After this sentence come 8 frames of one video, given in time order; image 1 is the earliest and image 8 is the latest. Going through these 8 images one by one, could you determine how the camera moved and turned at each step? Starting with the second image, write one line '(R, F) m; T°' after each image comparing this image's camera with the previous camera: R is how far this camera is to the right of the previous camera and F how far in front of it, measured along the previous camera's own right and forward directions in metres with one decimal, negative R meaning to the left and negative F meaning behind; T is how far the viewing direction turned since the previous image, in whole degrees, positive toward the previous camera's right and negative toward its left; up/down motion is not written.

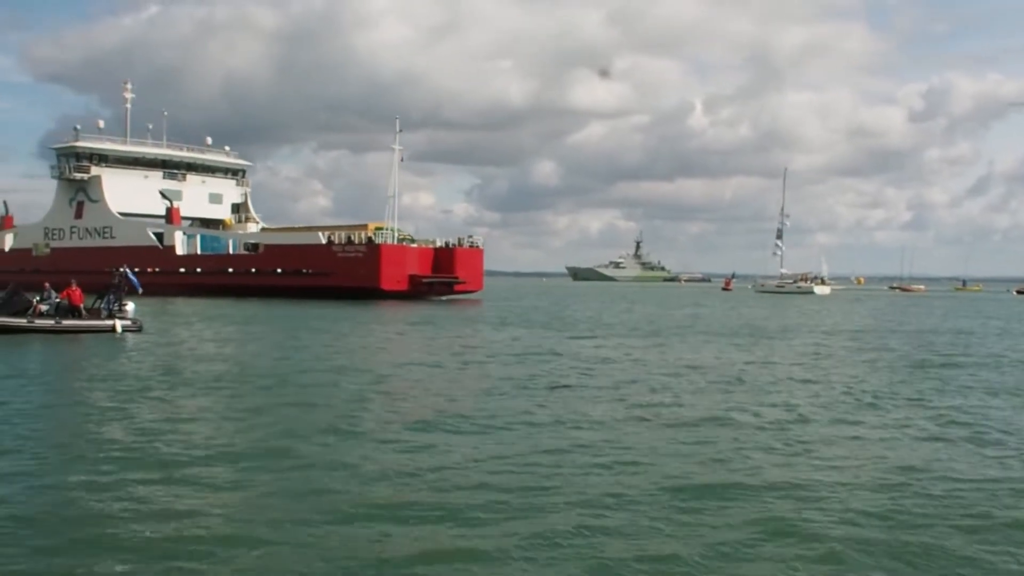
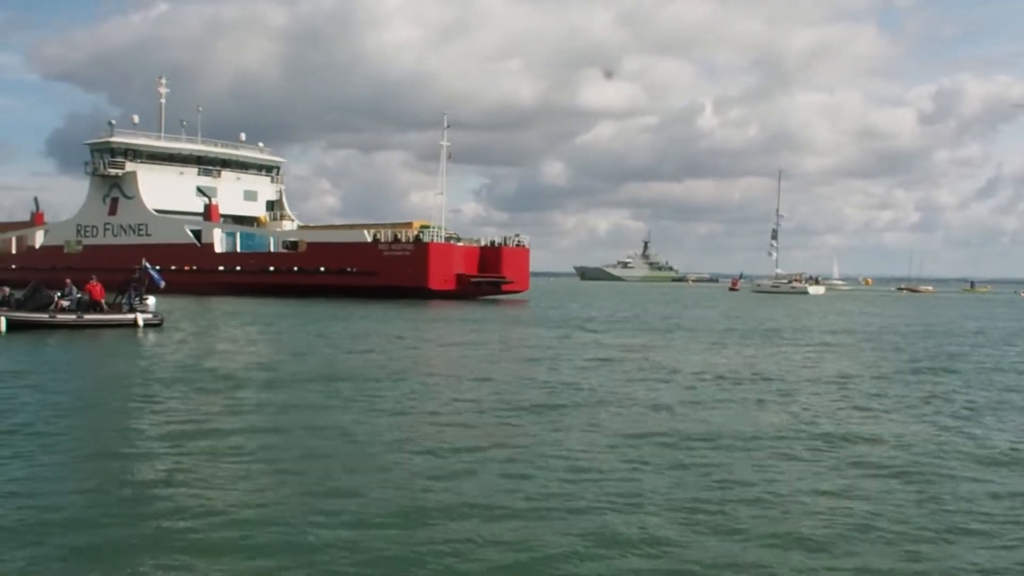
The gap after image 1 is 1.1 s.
(-0.7, +0.4) m; 0°
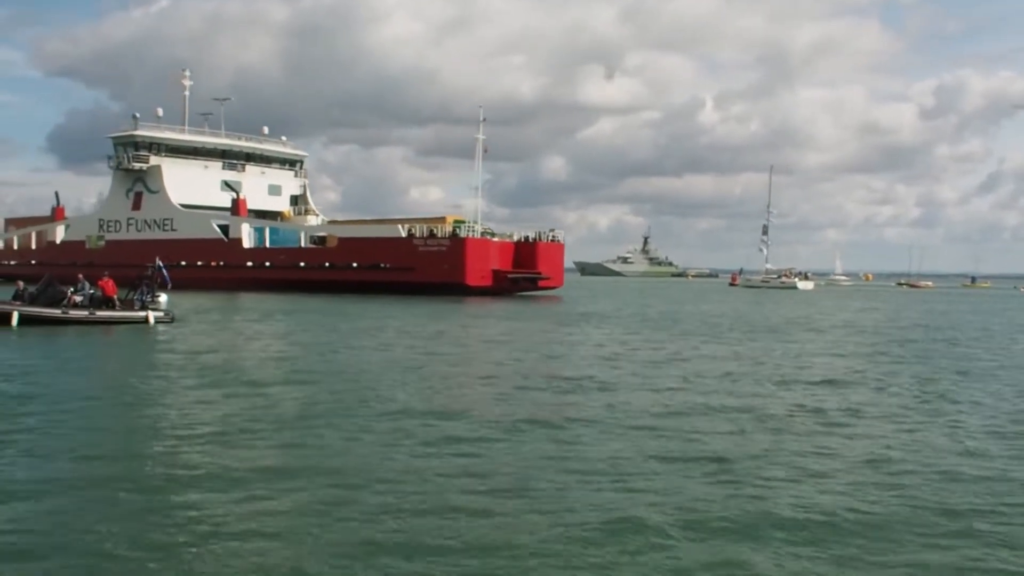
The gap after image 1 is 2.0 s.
(-0.6, +0.3) m; 0°
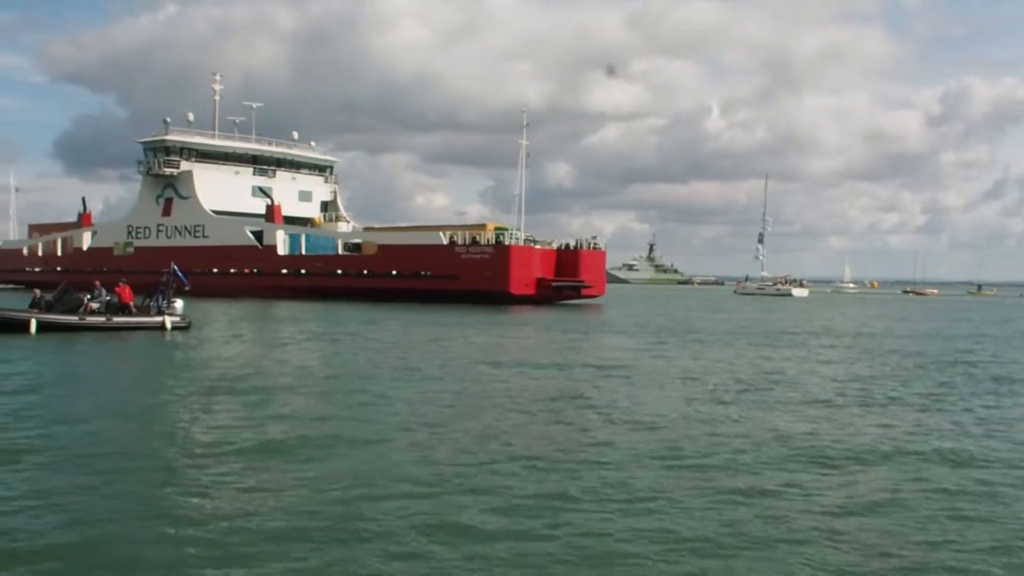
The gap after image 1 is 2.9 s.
(-0.6, +0.3) m; 0°
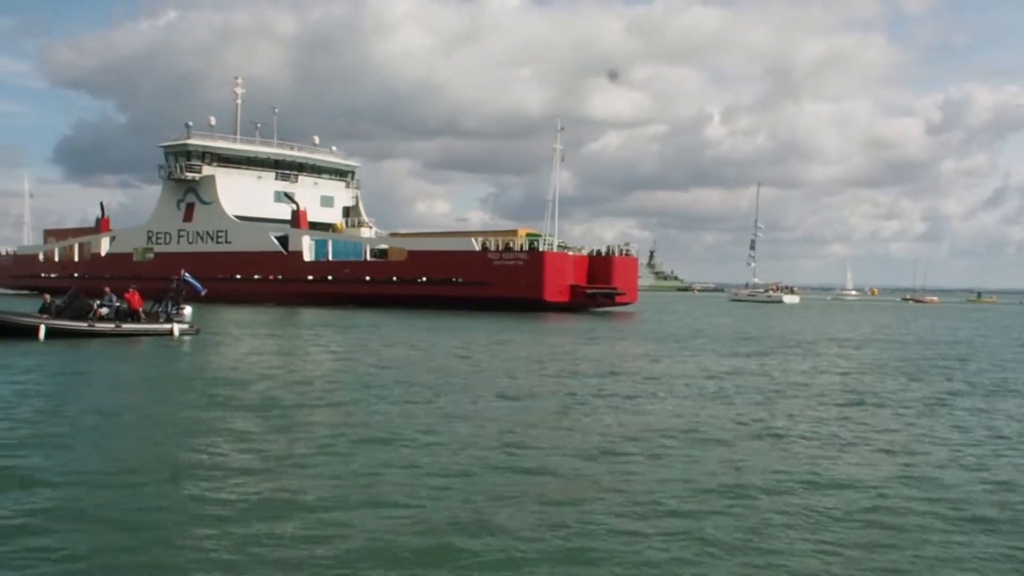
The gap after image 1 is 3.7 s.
(-0.5, +0.3) m; 0°
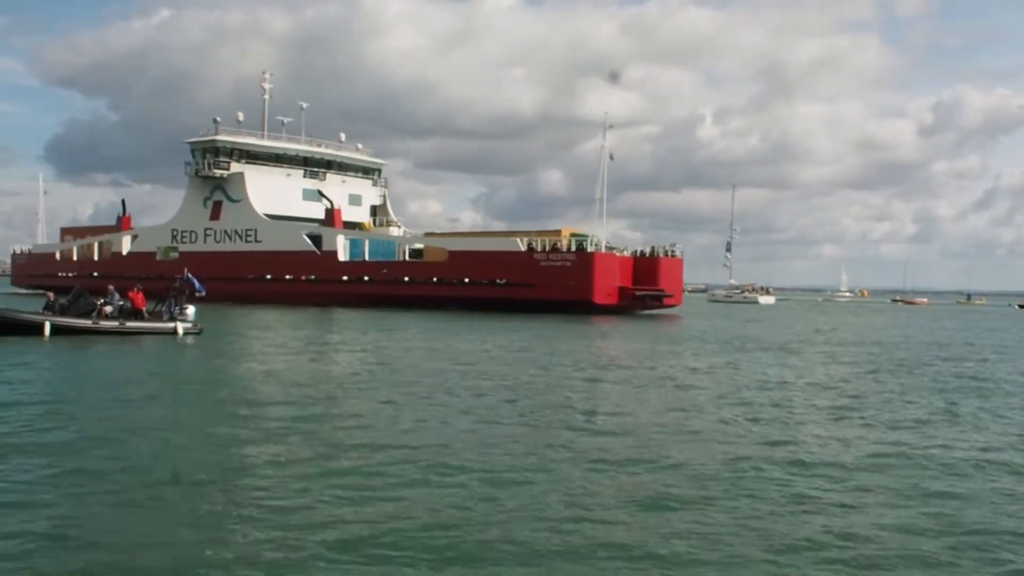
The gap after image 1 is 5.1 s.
(-0.8, +0.4) m; +1°
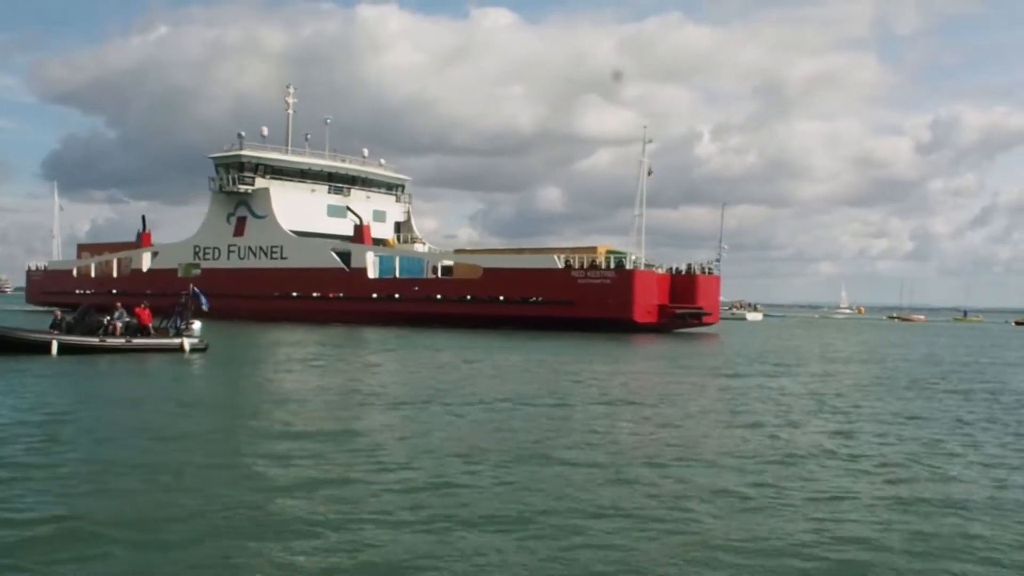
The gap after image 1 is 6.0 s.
(-0.5, +0.3) m; 0°
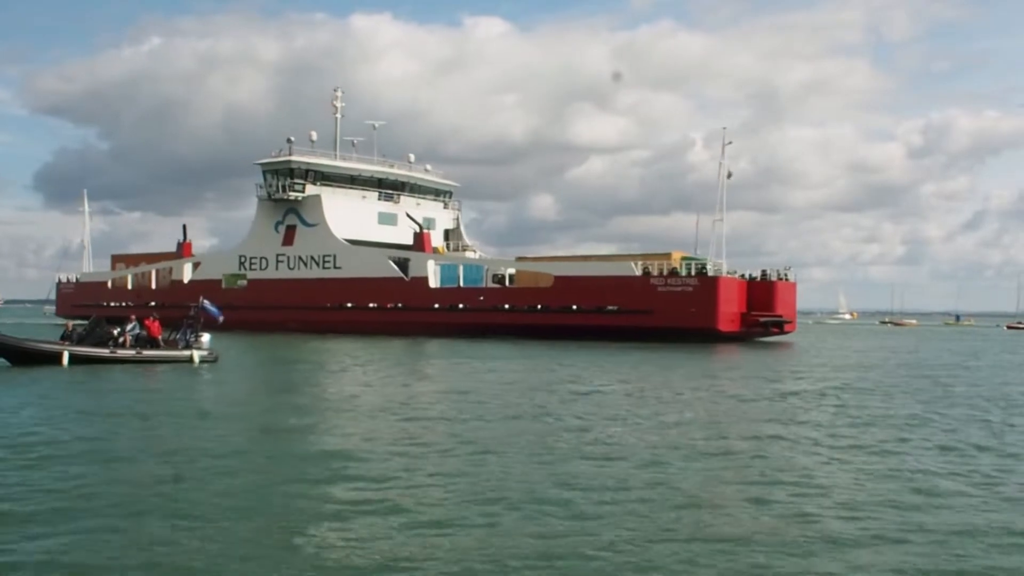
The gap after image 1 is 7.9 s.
(-1.1, +0.5) m; +1°
